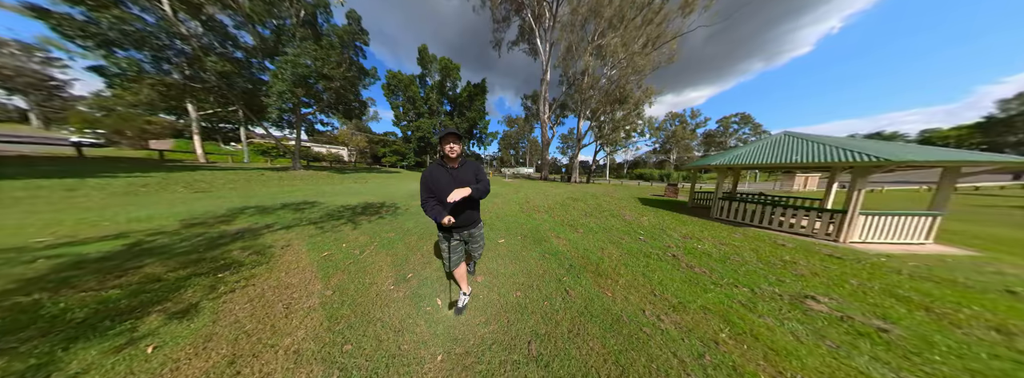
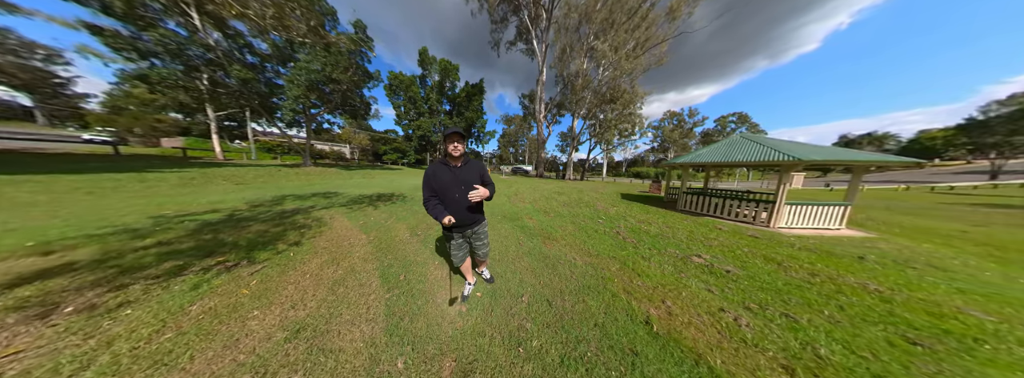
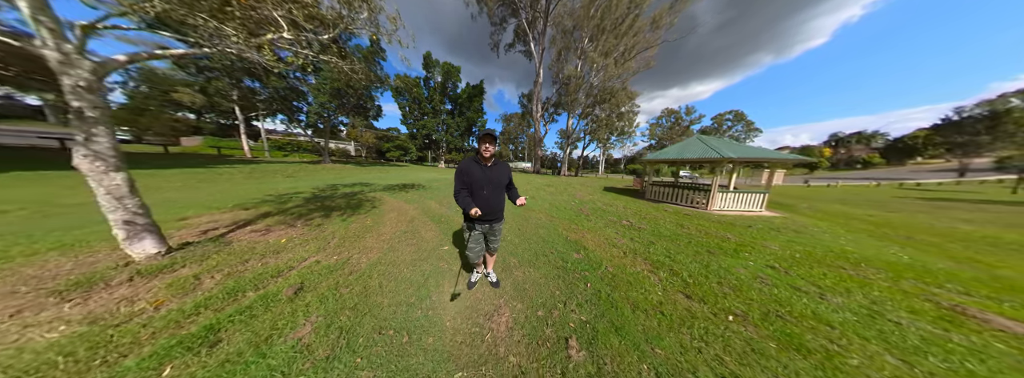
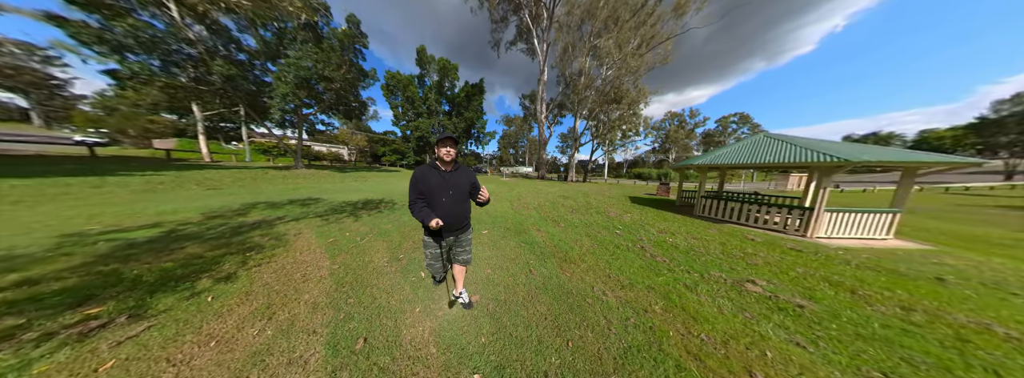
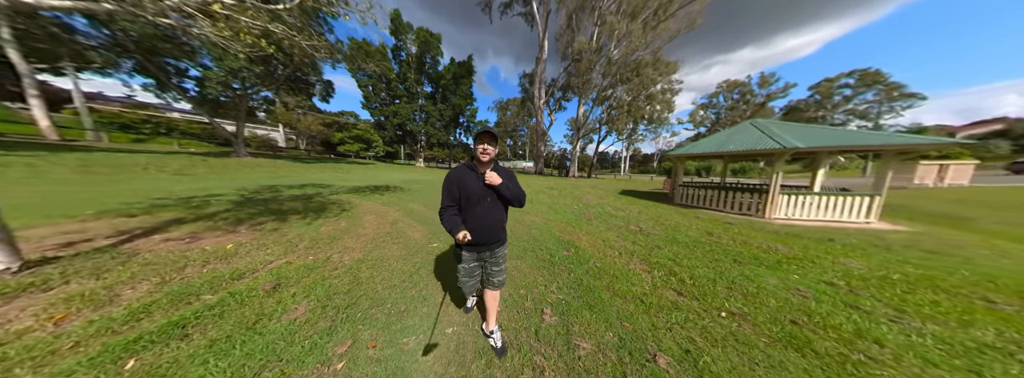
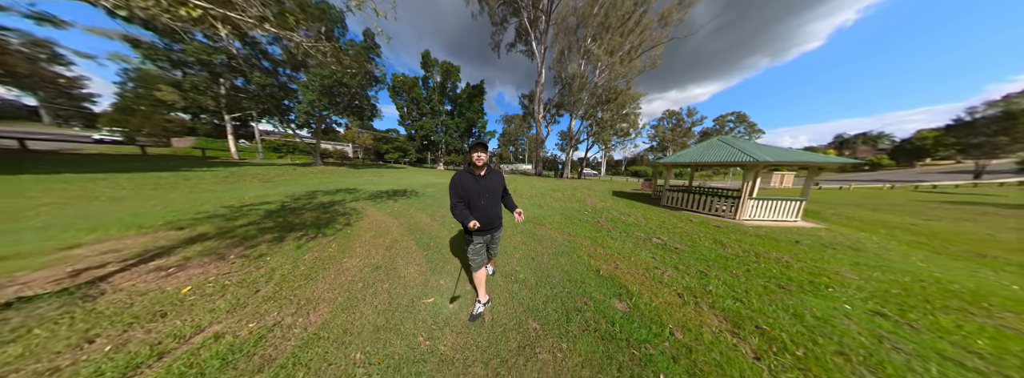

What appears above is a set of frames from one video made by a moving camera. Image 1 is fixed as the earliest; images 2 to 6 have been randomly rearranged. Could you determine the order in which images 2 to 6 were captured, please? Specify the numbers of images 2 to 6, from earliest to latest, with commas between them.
4, 2, 6, 3, 5
